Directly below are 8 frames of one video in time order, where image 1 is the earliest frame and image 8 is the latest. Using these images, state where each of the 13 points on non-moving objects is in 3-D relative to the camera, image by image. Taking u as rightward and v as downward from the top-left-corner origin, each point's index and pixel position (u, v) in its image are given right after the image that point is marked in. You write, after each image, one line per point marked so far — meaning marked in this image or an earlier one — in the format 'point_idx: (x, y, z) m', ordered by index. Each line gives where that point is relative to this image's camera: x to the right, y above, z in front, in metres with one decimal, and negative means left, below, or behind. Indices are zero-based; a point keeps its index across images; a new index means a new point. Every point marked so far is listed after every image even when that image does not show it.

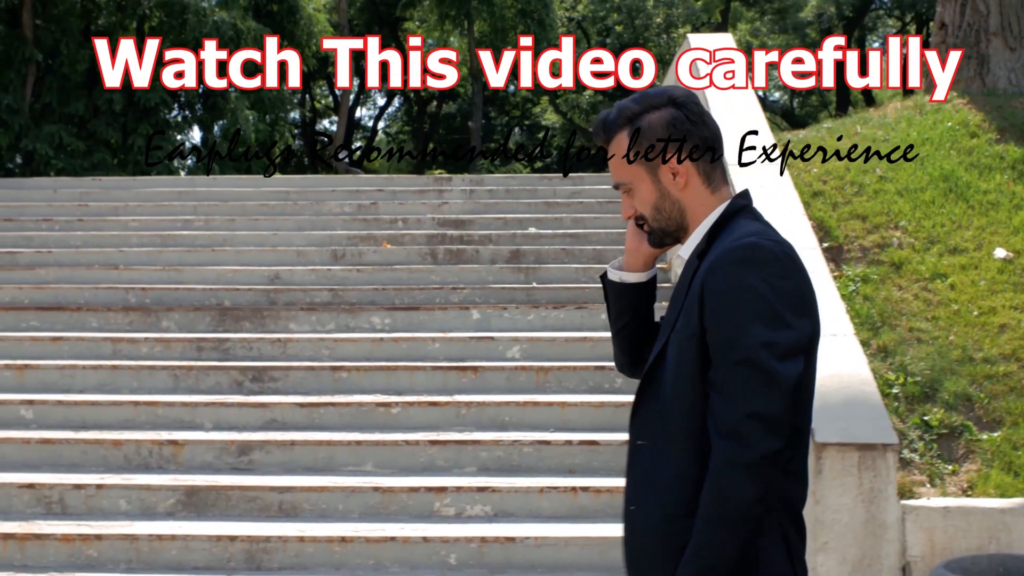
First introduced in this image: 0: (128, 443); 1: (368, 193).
0: (-1.5, -0.6, +5.4) m
1: (-1.0, +0.7, +9.4) m
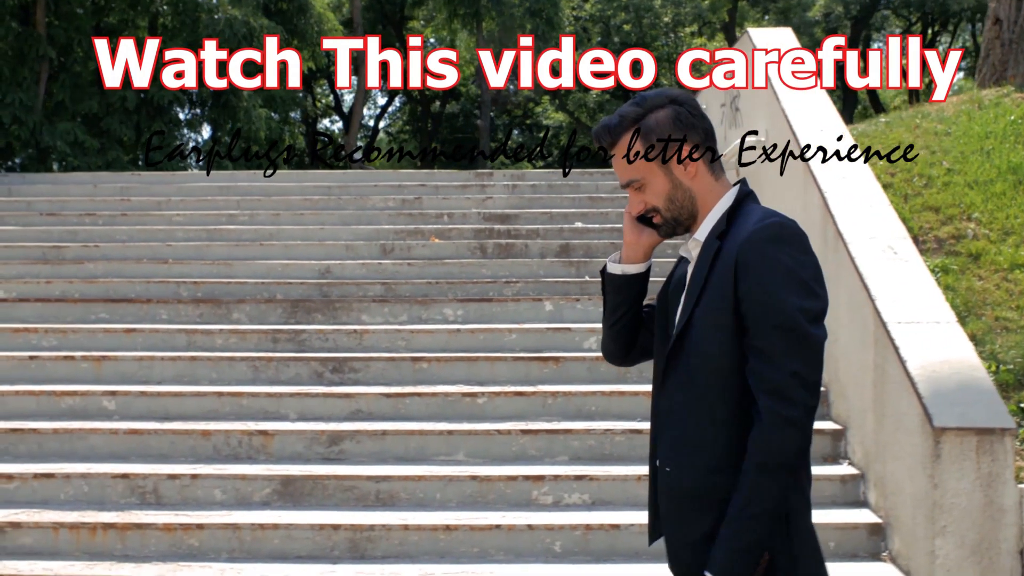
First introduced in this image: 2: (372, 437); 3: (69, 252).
0: (-1.2, -0.6, +5.3) m
1: (-0.7, +0.7, +9.4) m
2: (-0.5, -0.6, +5.3) m
3: (-2.8, +0.2, +8.6) m
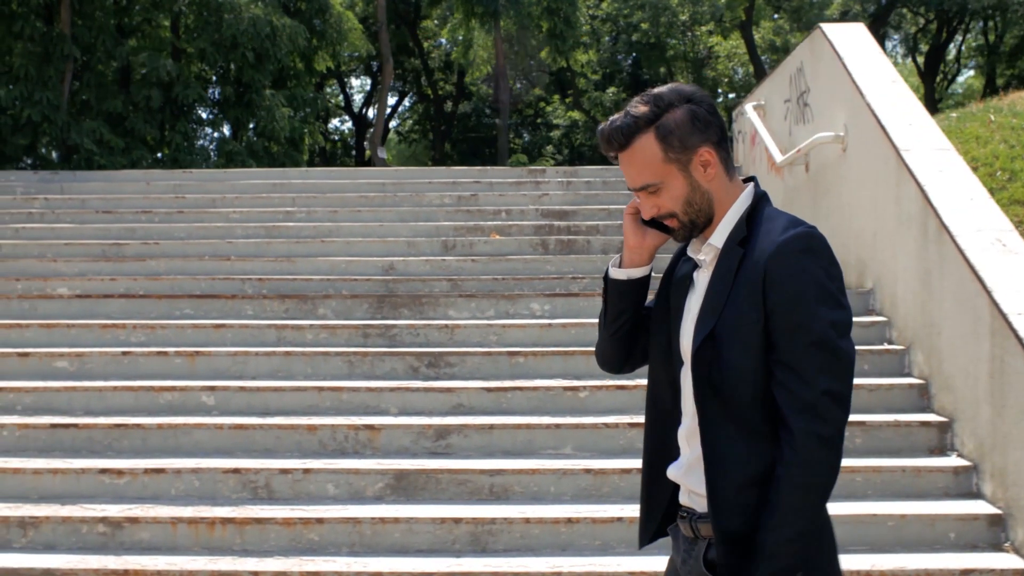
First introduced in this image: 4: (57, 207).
0: (-0.7, -0.5, +5.3) m
1: (-0.3, +0.7, +9.4) m
2: (-0.1, -0.6, +5.3) m
3: (-2.4, +0.2, +8.5) m
4: (-3.1, +0.6, +9.3) m
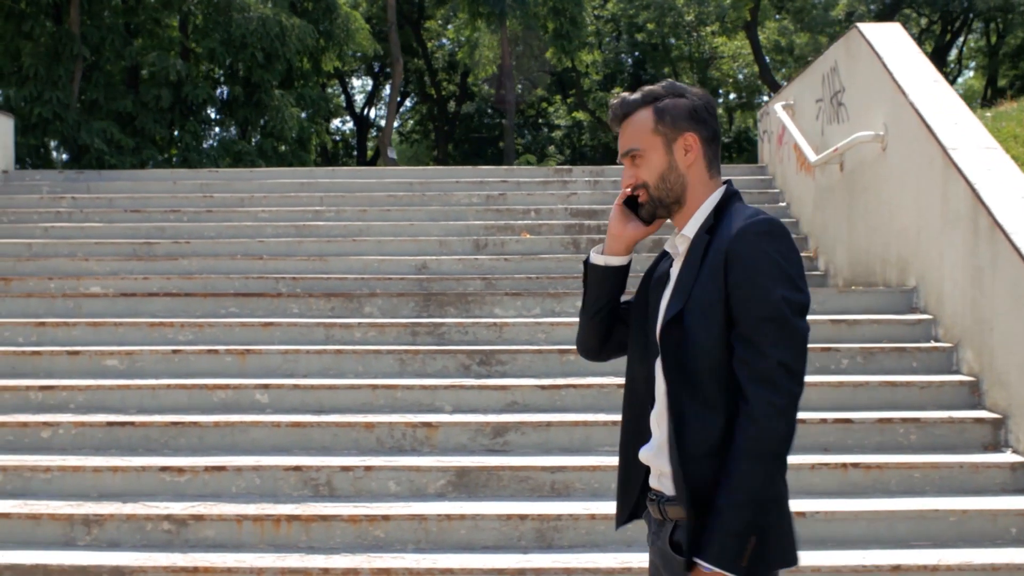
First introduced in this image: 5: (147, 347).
0: (-0.5, -0.5, +5.3) m
1: (-0.1, +0.7, +9.4) m
2: (+0.1, -0.6, +5.3) m
3: (-2.2, +0.2, +8.5) m
4: (-2.9, +0.6, +9.3) m
5: (-1.6, -0.3, +6.0) m
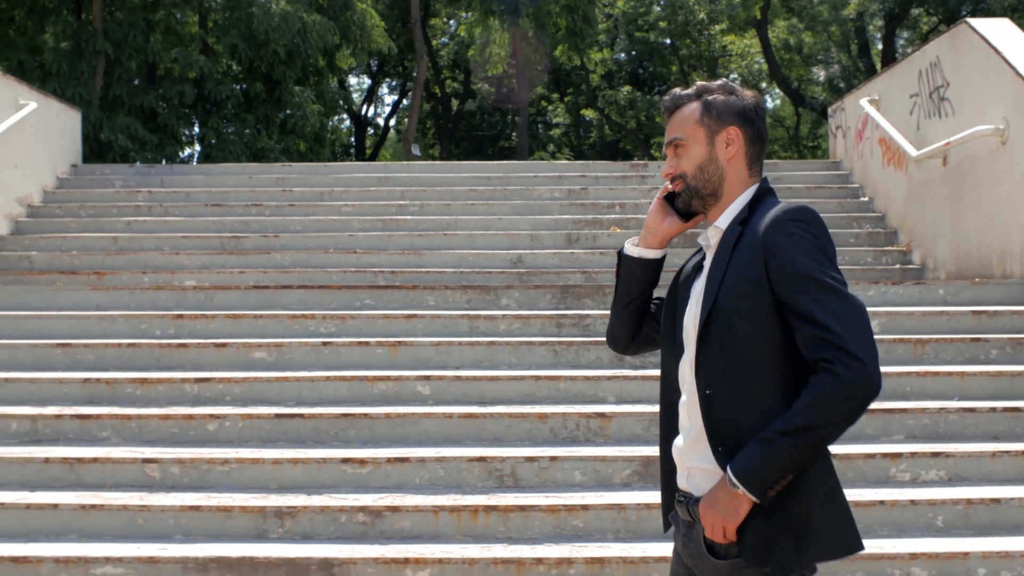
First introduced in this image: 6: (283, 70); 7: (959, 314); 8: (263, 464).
0: (+0.2, -0.5, +5.3) m
1: (+0.4, +0.8, +9.4) m
2: (+0.8, -0.5, +5.3) m
3: (-1.6, +0.3, +8.5) m
4: (-2.4, +0.6, +9.2) m
5: (-1.0, -0.2, +6.0) m
6: (-2.9, +2.8, +17.2) m
7: (+2.0, -0.1, +6.2) m
8: (-0.9, -0.7, +5.1) m
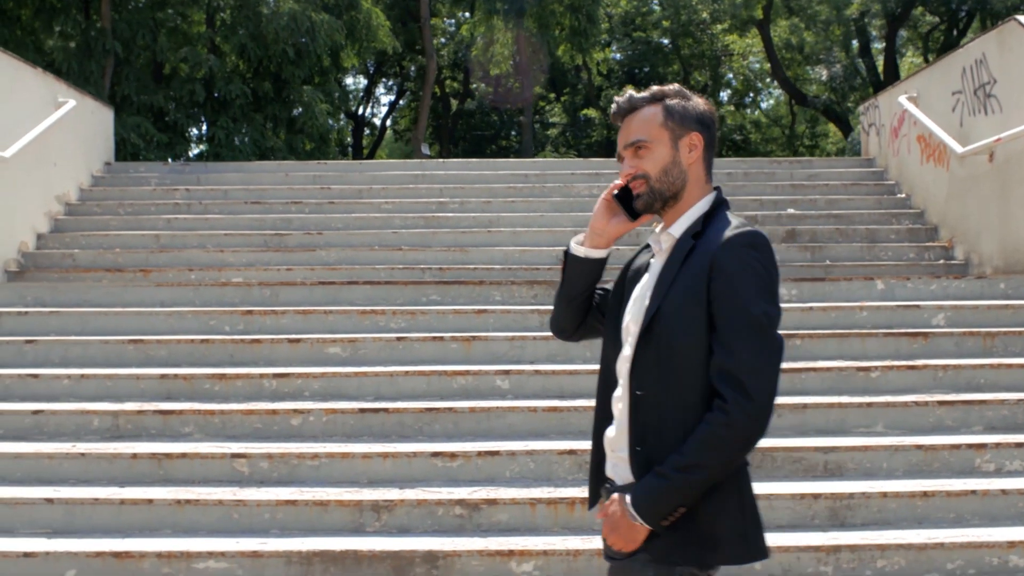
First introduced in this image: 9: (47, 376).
0: (+0.5, -0.5, +5.4) m
1: (+0.7, +0.8, +9.5) m
2: (+1.1, -0.5, +5.4) m
3: (-1.4, +0.3, +8.5) m
4: (-2.1, +0.6, +9.2) m
5: (-0.6, -0.2, +6.0) m
6: (-2.8, +2.8, +17.1) m
7: (+2.3, -0.1, +6.2) m
8: (-0.6, -0.6, +5.1) m
9: (-1.9, -0.4, +5.7) m
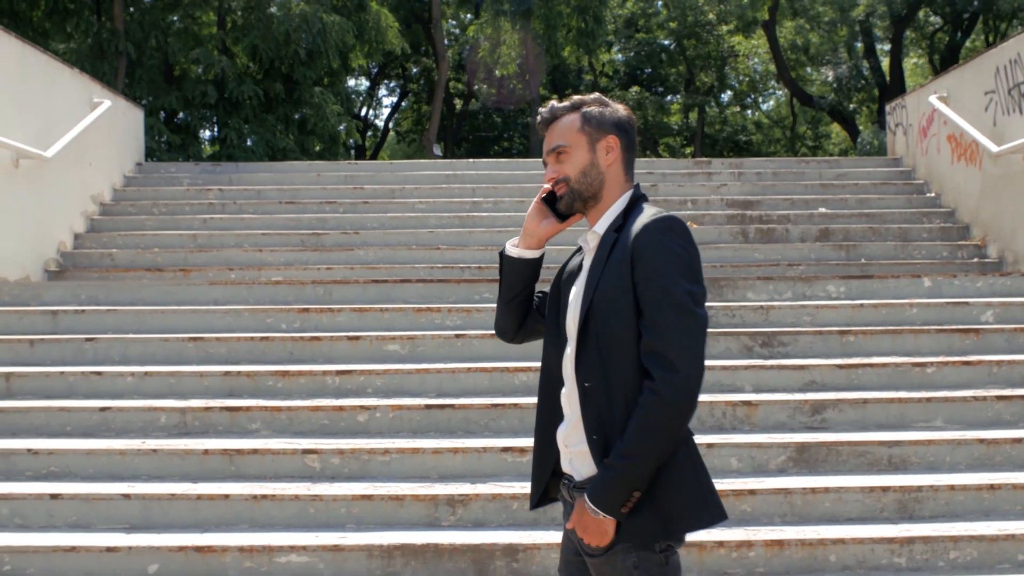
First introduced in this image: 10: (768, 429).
0: (+0.8, -0.5, +5.4) m
1: (+0.9, +0.8, +9.5) m
2: (+1.4, -0.5, +5.4) m
3: (-1.1, +0.3, +8.5) m
4: (-1.9, +0.6, +9.2) m
5: (-0.4, -0.2, +6.0) m
6: (-2.6, +2.8, +17.2) m
7: (+2.6, -0.1, +6.3) m
8: (-0.3, -0.6, +5.2) m
9: (-1.7, -0.4, +5.7) m
10: (+1.0, -0.6, +5.4) m
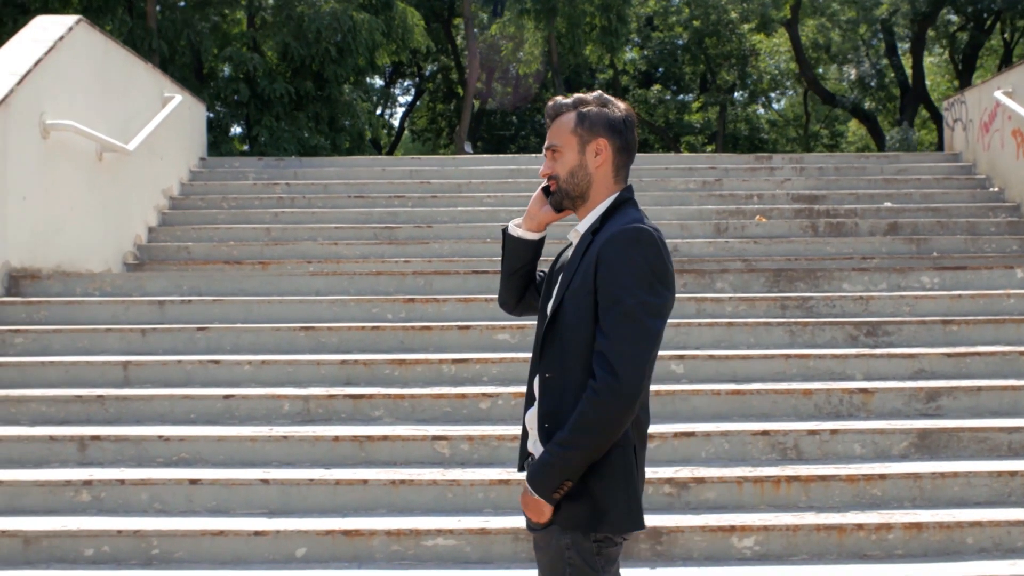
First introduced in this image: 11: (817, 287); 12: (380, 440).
0: (+1.2, -0.4, +5.5) m
1: (+1.3, +0.8, +9.6) m
2: (+1.9, -0.4, +5.5) m
3: (-0.7, +0.3, +8.6) m
4: (-1.4, +0.6, +9.3) m
5: (+0.1, -0.1, +6.1) m
6: (-2.3, +2.8, +17.2) m
7: (+3.1, 0.0, +6.4) m
8: (+0.2, -0.6, +5.2) m
9: (-1.2, -0.3, +5.8) m
10: (+1.5, -0.5, +5.5) m
11: (+1.5, 0.0, +6.6) m
12: (-0.5, -0.6, +5.2) m
